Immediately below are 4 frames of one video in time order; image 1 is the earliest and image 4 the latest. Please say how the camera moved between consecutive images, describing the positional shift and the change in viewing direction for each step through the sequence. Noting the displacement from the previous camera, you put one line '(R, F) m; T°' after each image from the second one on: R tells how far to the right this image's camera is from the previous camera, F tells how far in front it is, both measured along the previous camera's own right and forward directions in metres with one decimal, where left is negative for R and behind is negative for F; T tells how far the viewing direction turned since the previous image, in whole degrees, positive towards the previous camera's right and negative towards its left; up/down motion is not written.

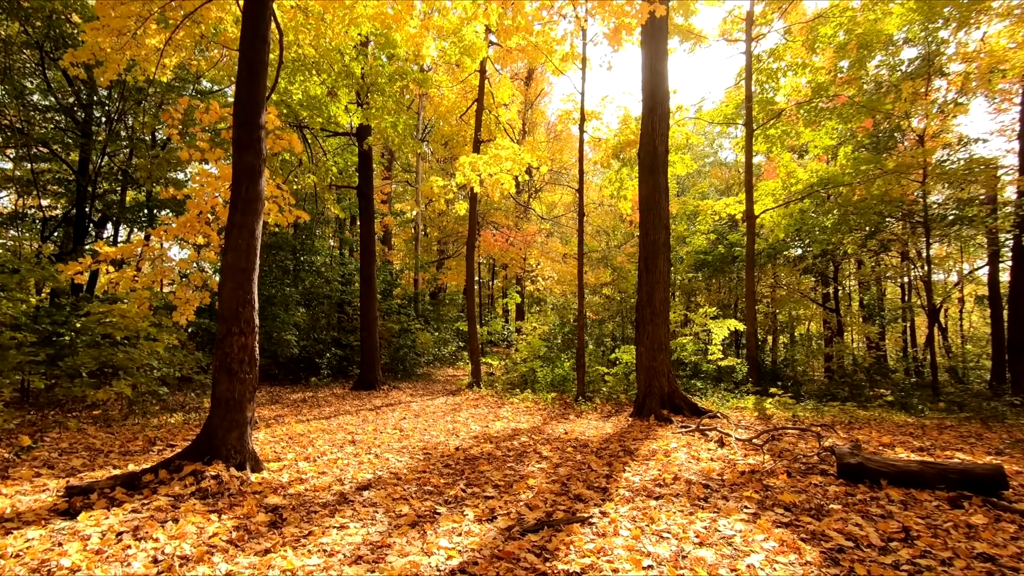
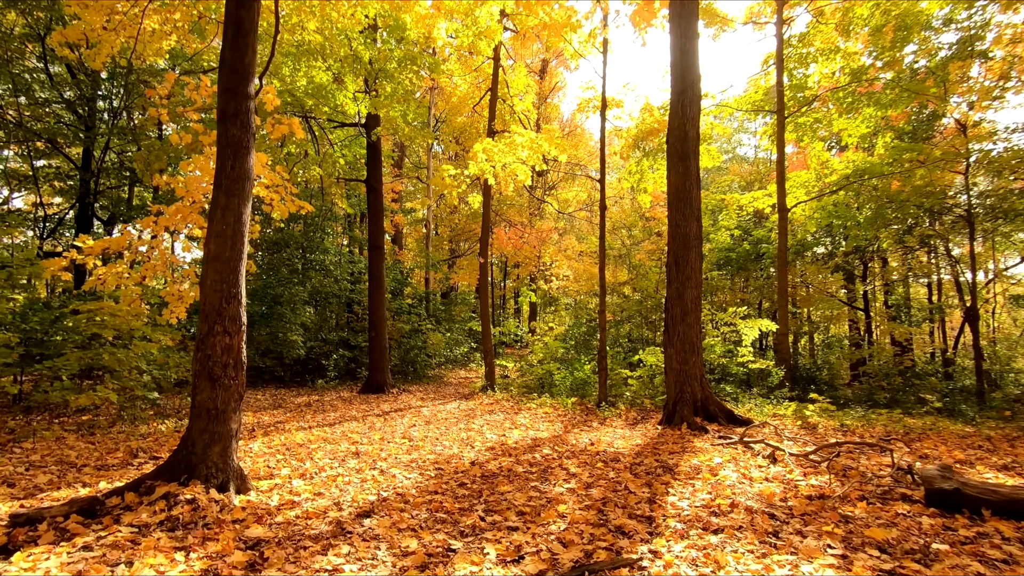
(-0.1, +0.6) m; -1°
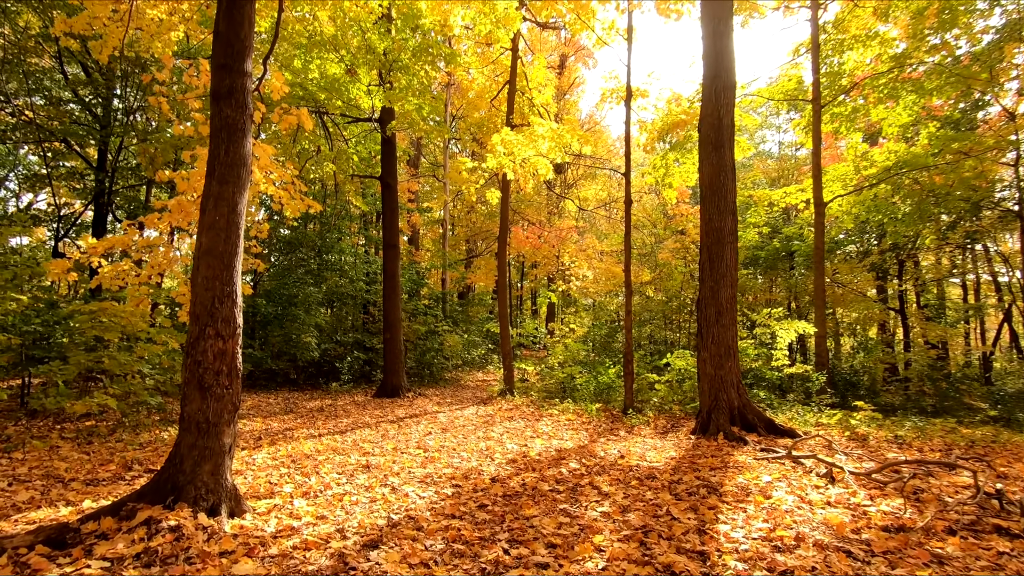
(-0.1, +0.4) m; -2°
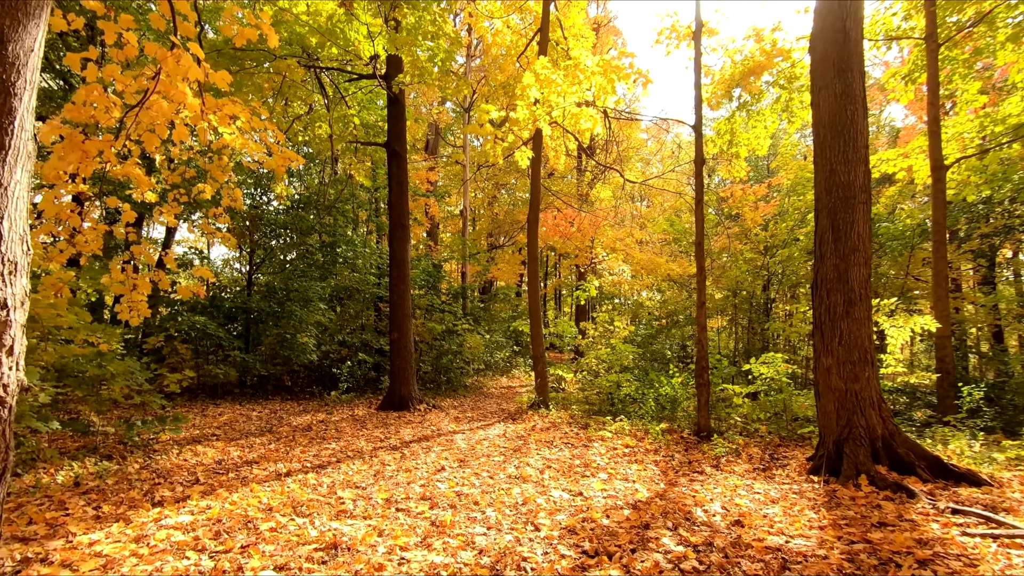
(-0.2, +1.8) m; -3°
